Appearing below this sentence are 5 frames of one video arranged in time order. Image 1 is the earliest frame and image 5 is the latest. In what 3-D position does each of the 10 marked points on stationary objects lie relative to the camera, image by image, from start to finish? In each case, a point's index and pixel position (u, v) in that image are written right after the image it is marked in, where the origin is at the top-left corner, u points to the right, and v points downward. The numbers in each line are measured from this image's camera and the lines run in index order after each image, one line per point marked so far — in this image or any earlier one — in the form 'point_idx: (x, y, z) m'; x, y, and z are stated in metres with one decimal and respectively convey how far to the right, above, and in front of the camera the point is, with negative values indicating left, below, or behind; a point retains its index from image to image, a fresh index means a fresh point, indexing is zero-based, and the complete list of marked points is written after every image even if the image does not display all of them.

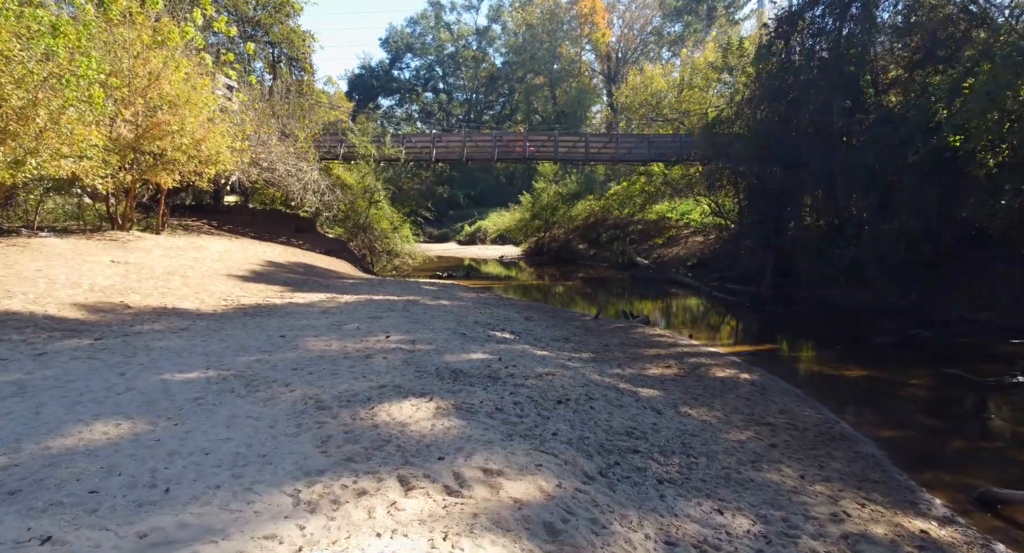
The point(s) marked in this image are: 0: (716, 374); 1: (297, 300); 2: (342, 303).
0: (+3.0, -1.4, +9.4) m
1: (-4.3, -0.5, +12.7) m
2: (-3.4, -0.5, +12.6) m
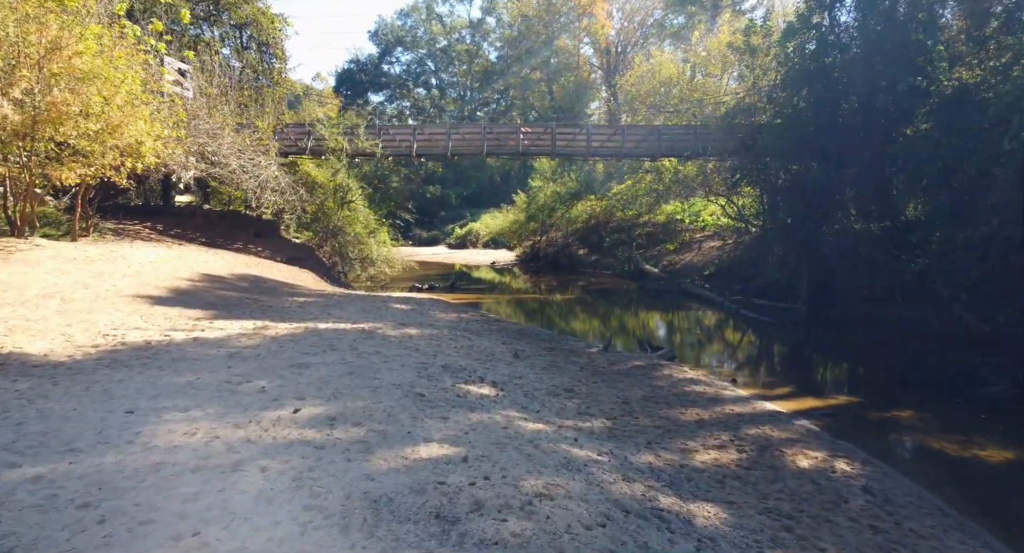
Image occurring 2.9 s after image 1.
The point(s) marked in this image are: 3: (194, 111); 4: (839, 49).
0: (+2.8, -1.8, +6.2) m
1: (-4.6, -0.9, +9.5) m
2: (-3.7, -0.9, +9.4) m
3: (-9.5, +5.0, +18.9) m
4: (+8.4, +5.8, +16.2) m
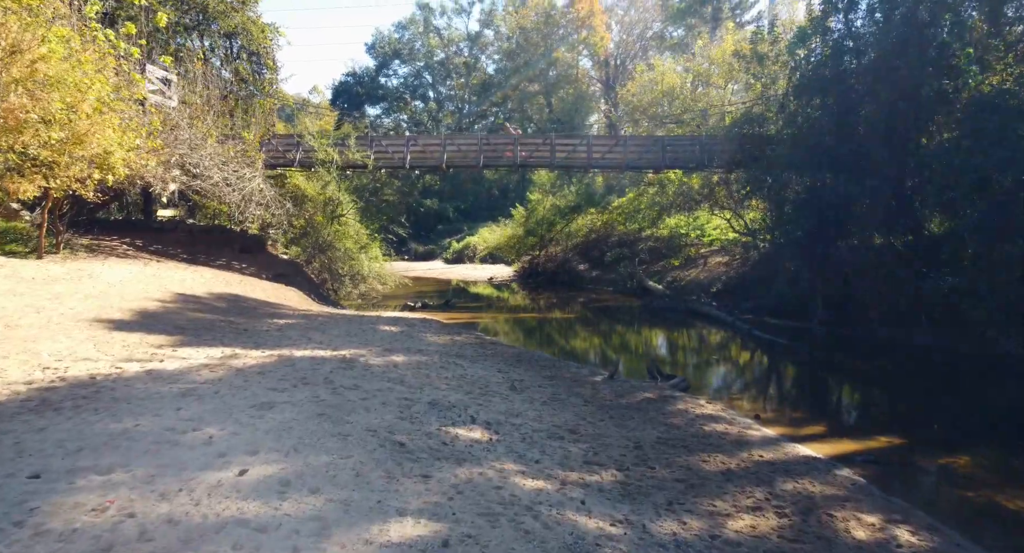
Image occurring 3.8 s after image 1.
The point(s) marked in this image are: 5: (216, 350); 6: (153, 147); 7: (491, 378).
0: (+2.8, -2.1, +5.1) m
1: (-4.6, -1.2, +8.5) m
2: (-3.7, -1.2, +8.4) m
3: (-9.6, +4.4, +18.0) m
4: (+8.3, +5.3, +15.3) m
5: (-4.6, -1.1, +9.8) m
6: (-9.2, +3.3, +16.2) m
7: (-0.3, -1.6, +10.0) m
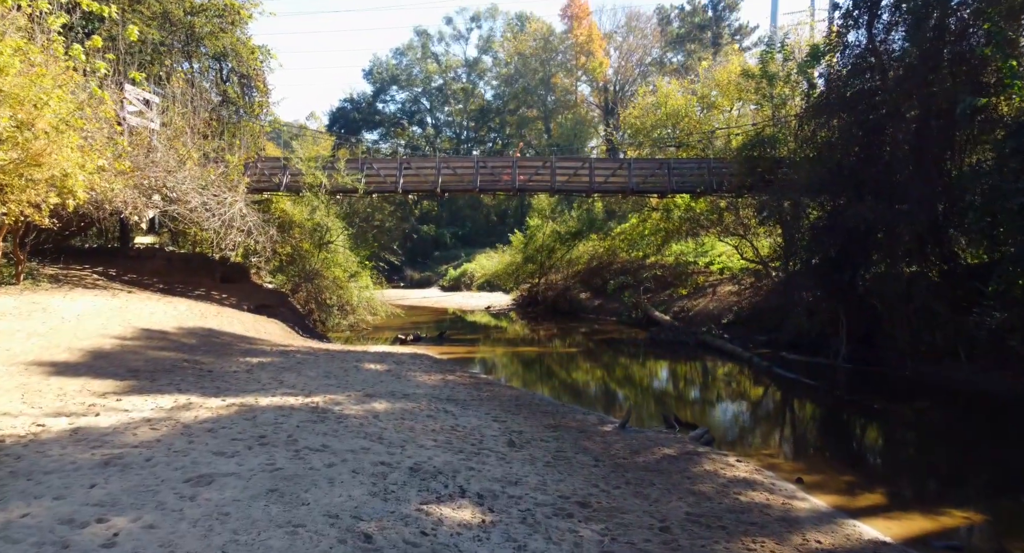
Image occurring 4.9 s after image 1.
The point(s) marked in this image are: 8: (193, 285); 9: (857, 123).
0: (+2.7, -2.4, +3.8) m
1: (-4.6, -1.6, +7.2) m
2: (-3.7, -1.7, +7.1) m
3: (-9.7, +3.6, +16.9) m
4: (+8.2, +4.6, +14.3) m
5: (-4.6, -1.6, +8.5) m
6: (-9.2, +2.5, +15.1) m
7: (-0.4, -2.1, +8.7) m
8: (-9.5, -0.3, +18.9) m
9: (+7.8, +3.5, +14.4) m
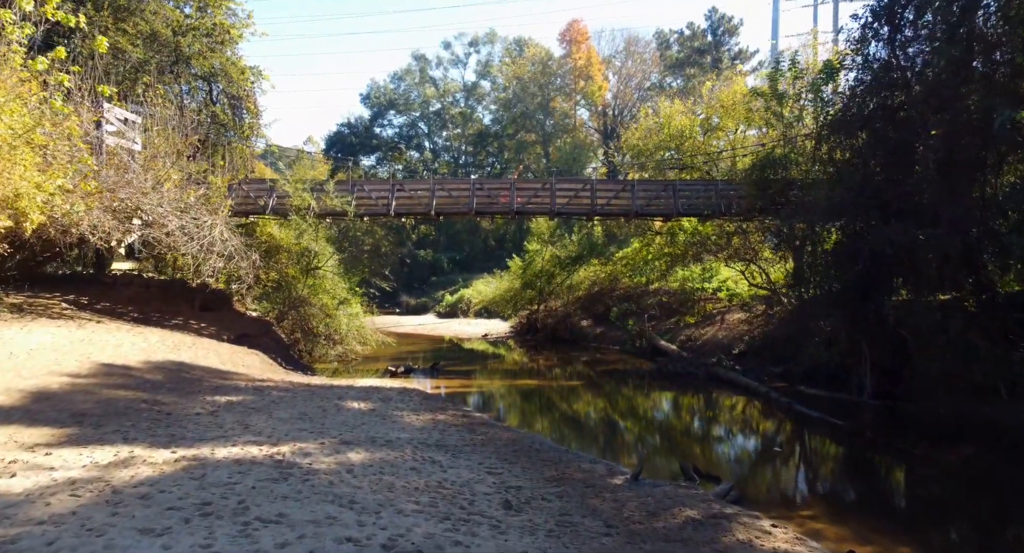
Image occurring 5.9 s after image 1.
0: (+2.7, -2.6, +2.6) m
1: (-4.7, -2.0, +6.0) m
2: (-3.8, -2.0, +5.9) m
3: (-9.7, +2.9, +15.9) m
4: (+8.2, +4.0, +13.3) m
5: (-4.7, -2.0, +7.3) m
6: (-9.3, +1.9, +14.0) m
7: (-0.4, -2.5, +7.5) m
8: (-9.6, -1.1, +17.7) m
9: (+7.8, +2.9, +13.4) m
